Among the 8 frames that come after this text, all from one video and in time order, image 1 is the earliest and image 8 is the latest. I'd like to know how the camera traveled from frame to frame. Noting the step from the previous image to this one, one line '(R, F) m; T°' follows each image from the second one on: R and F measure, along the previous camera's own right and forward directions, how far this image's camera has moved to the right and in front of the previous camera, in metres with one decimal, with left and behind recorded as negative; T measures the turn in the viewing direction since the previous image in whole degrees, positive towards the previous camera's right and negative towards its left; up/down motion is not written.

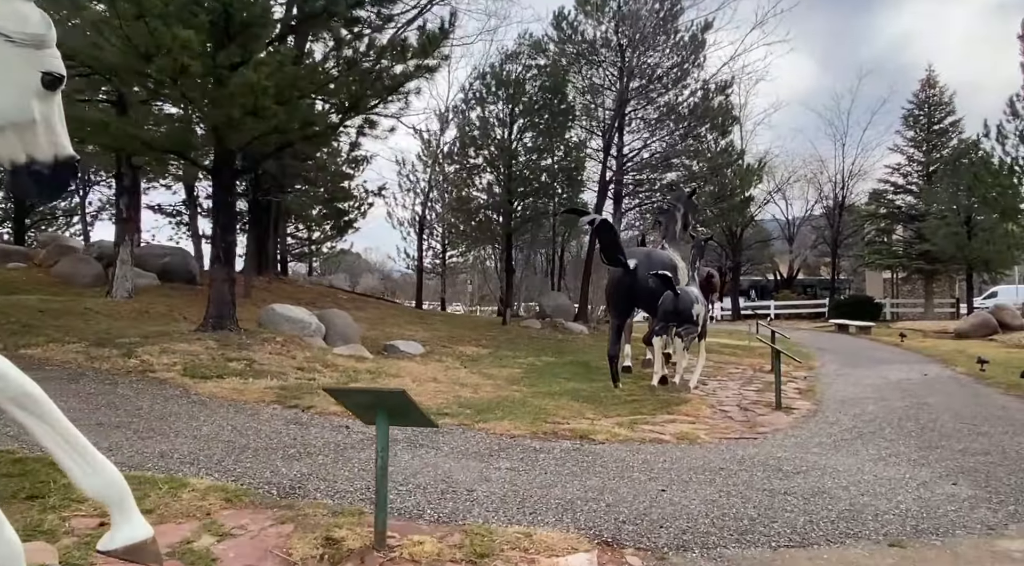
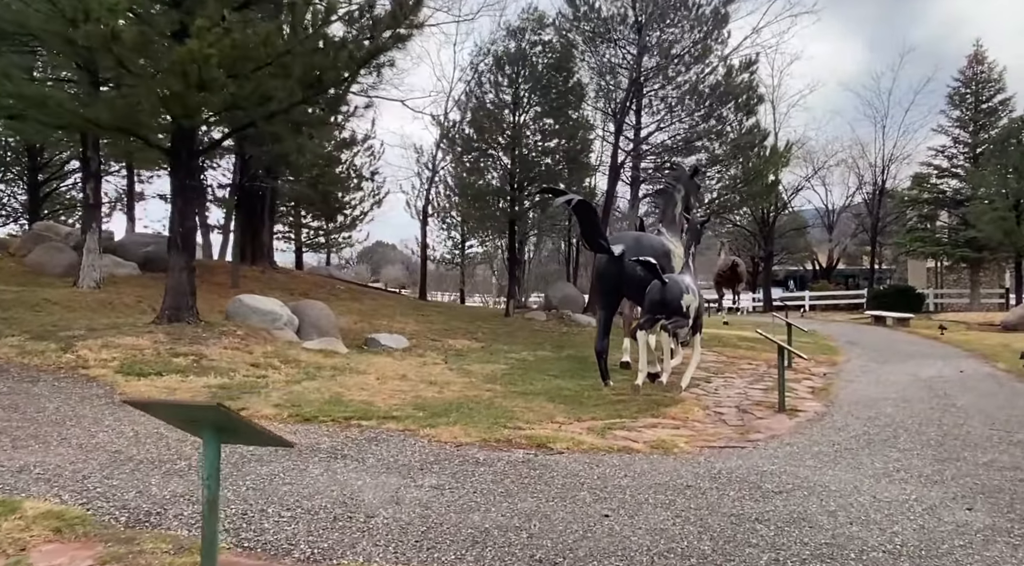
(+0.7, +0.8) m; -3°
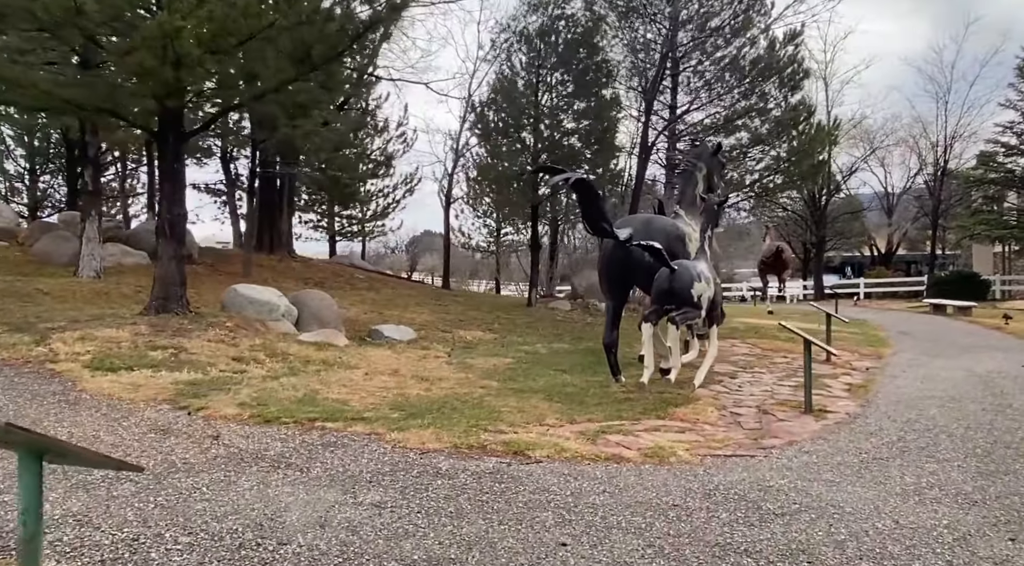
(+0.5, +0.6) m; -4°
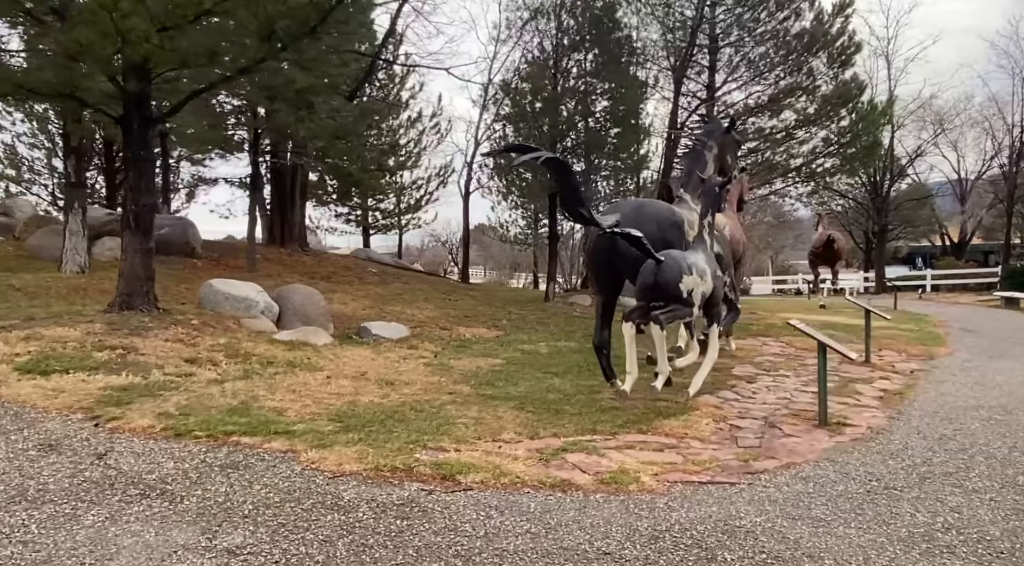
(+0.8, +0.8) m; -5°
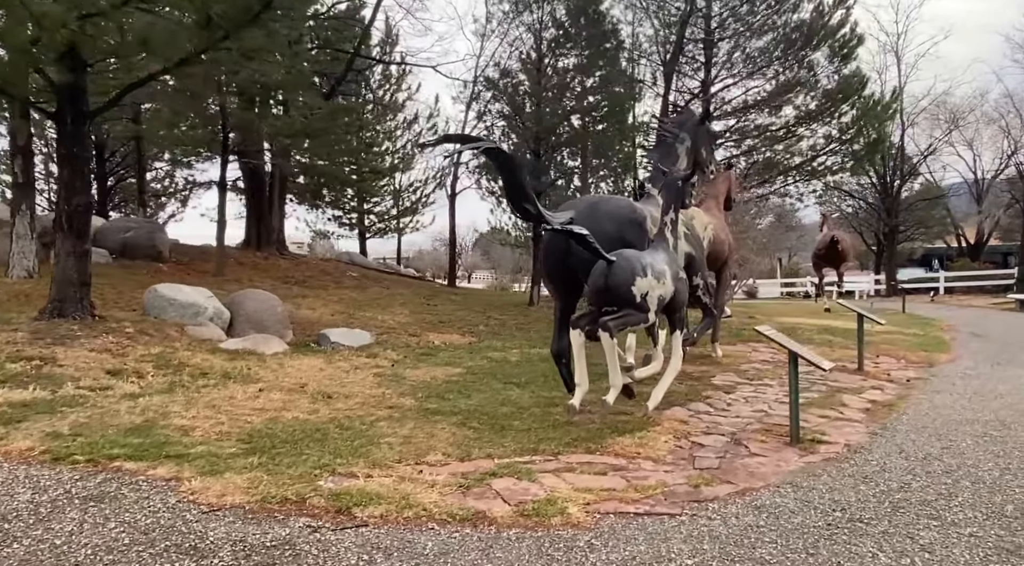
(+0.6, +0.5) m; -1°
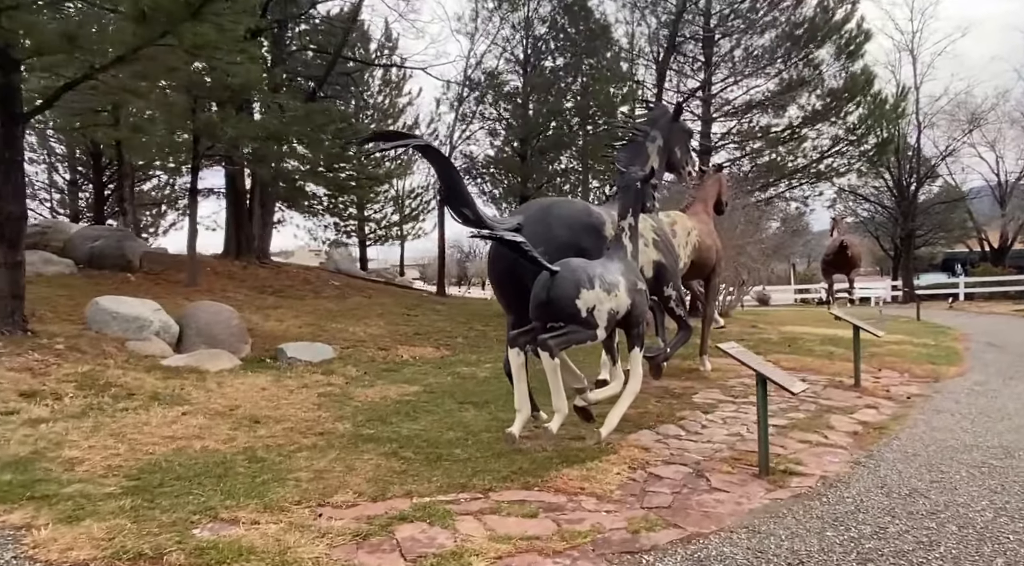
(+0.6, +0.6) m; -1°
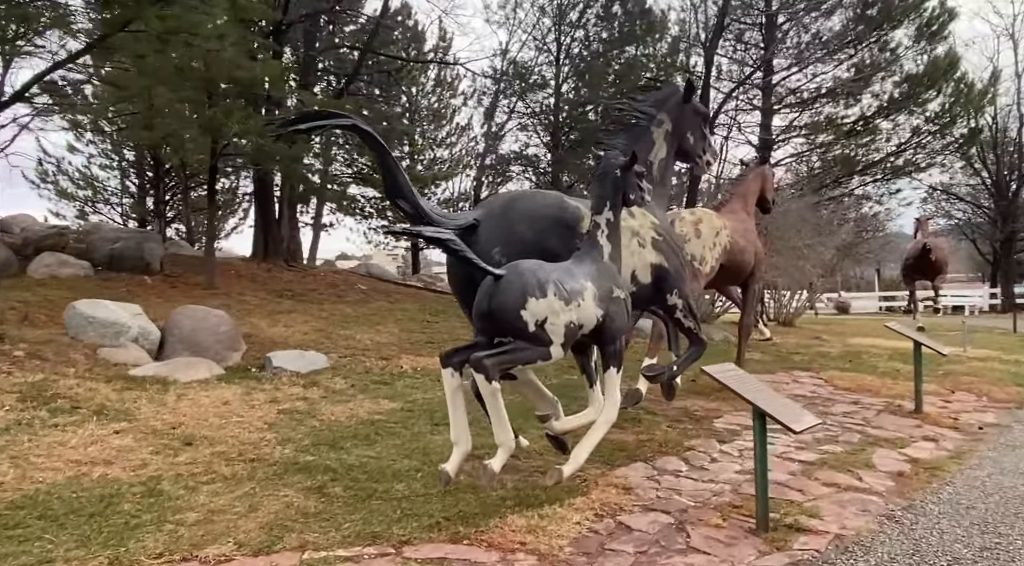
(+0.8, +0.9) m; -6°
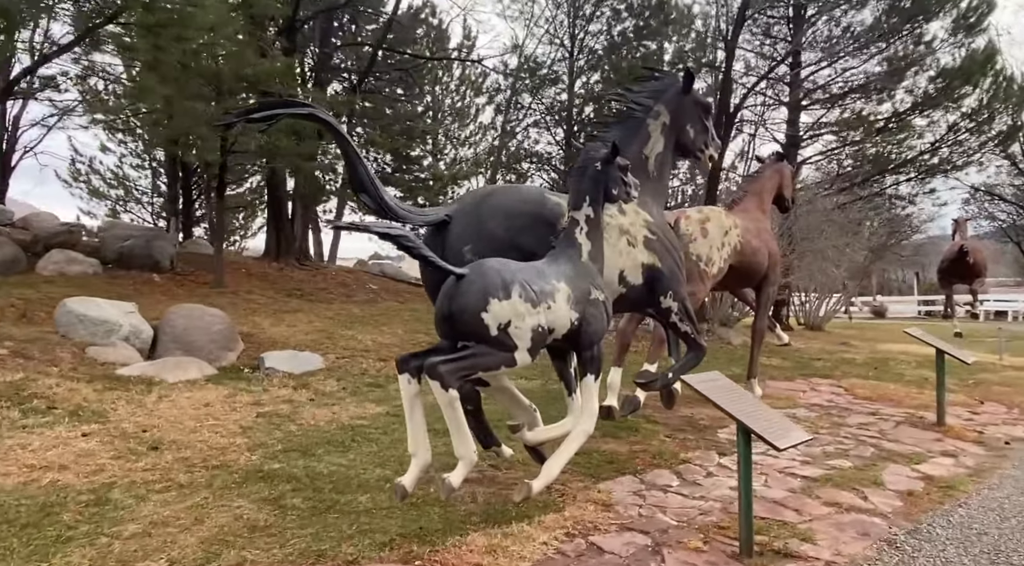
(+0.4, +0.3) m; -3°
